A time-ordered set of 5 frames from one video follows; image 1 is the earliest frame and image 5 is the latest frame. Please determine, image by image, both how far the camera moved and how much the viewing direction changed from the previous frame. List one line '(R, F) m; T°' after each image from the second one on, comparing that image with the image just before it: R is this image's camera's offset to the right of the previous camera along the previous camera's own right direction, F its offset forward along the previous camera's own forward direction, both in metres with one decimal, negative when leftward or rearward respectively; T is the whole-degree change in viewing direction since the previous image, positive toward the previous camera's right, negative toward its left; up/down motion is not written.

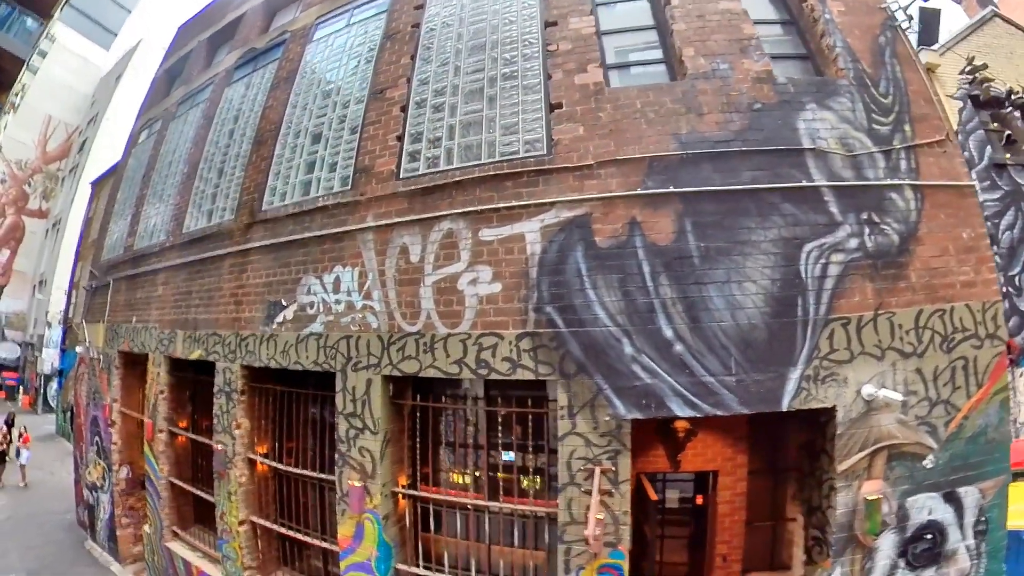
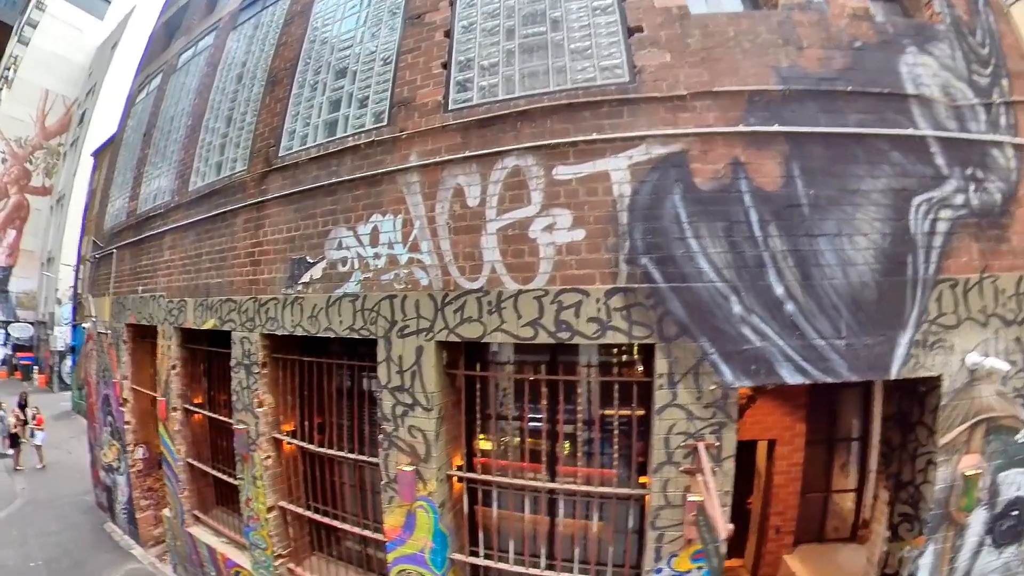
(-1.4, +0.7) m; -1°
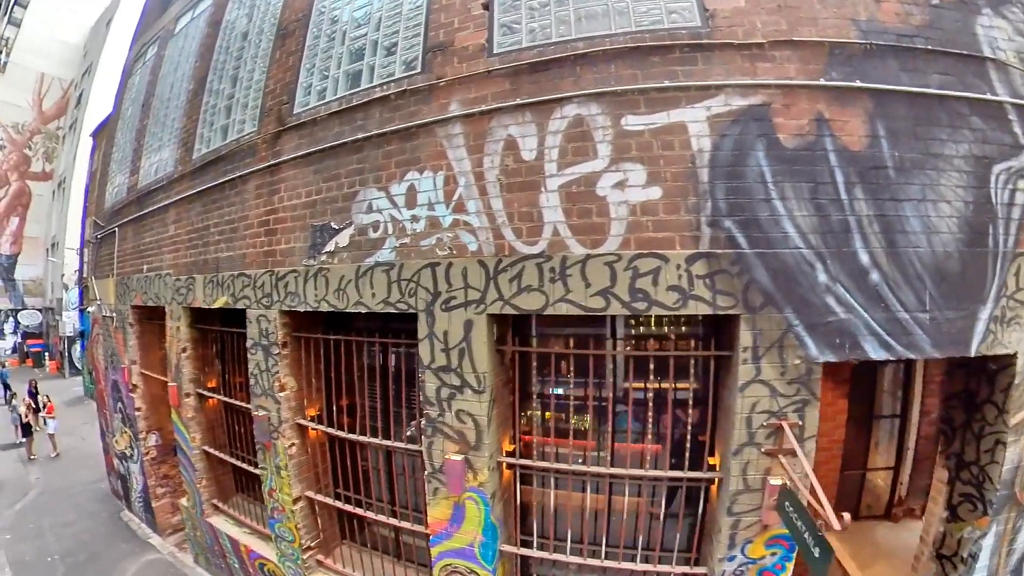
(-0.9, +0.4) m; 0°
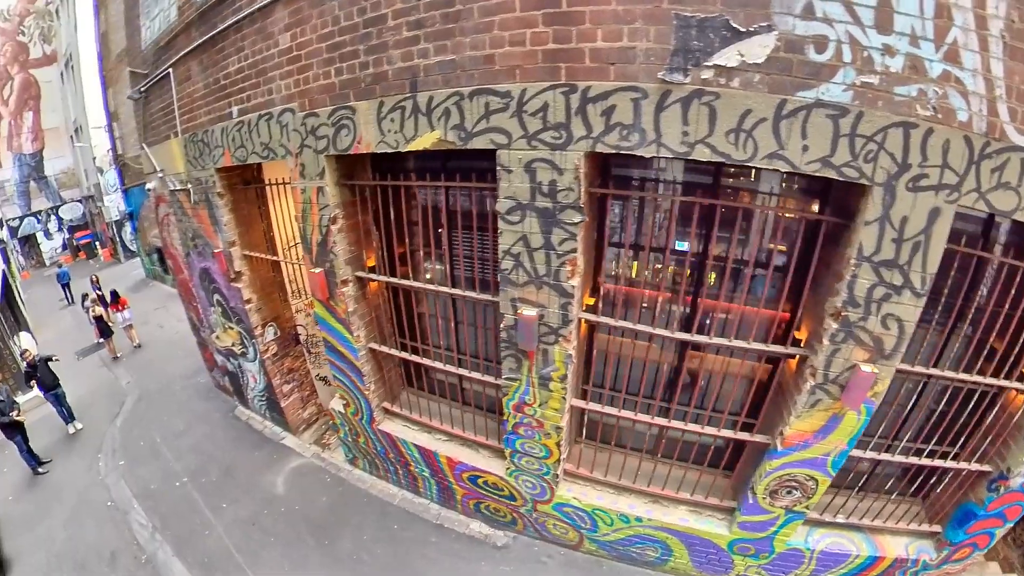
(-5.6, +1.0) m; +7°
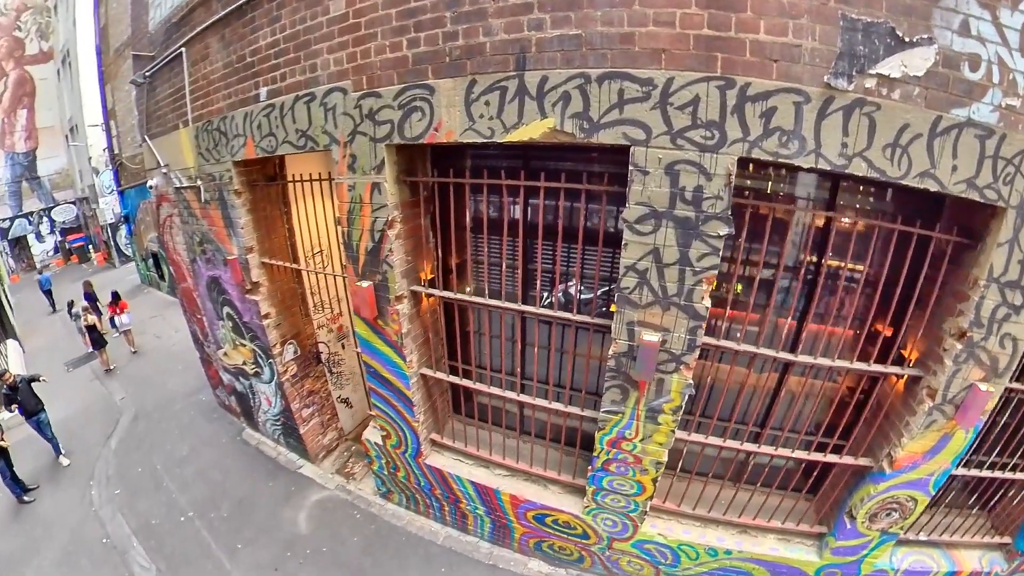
(-1.7, +0.4) m; +4°
